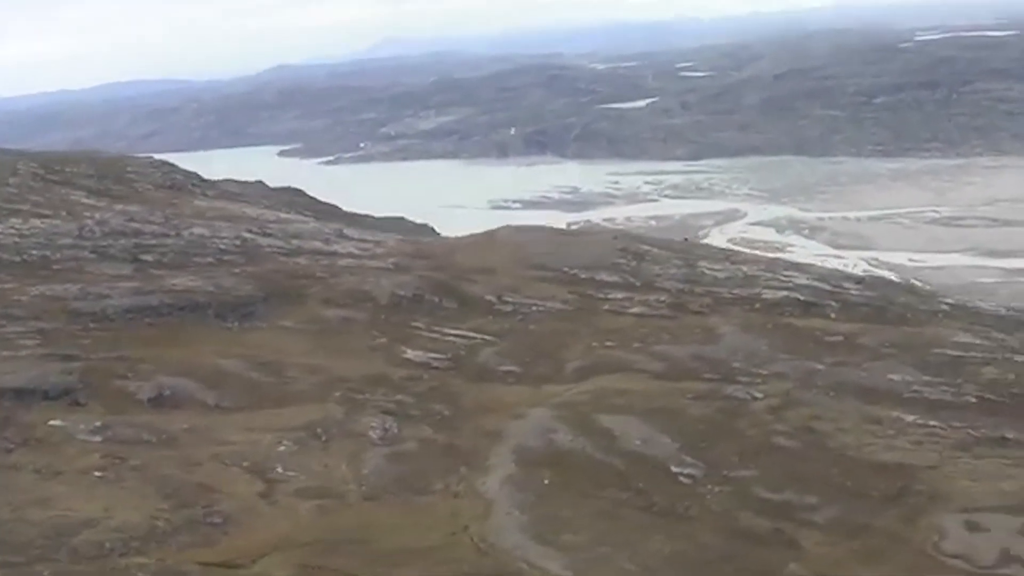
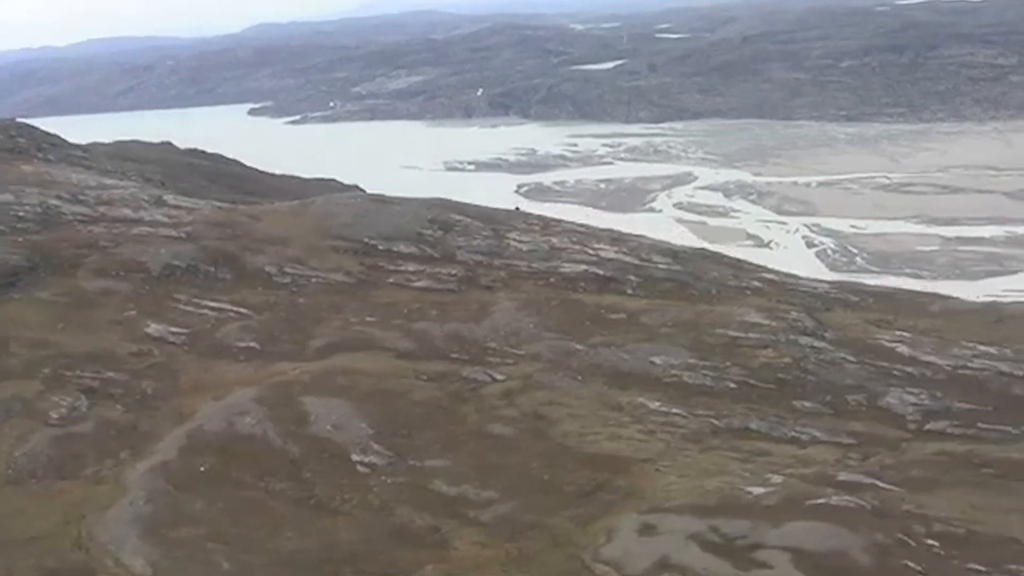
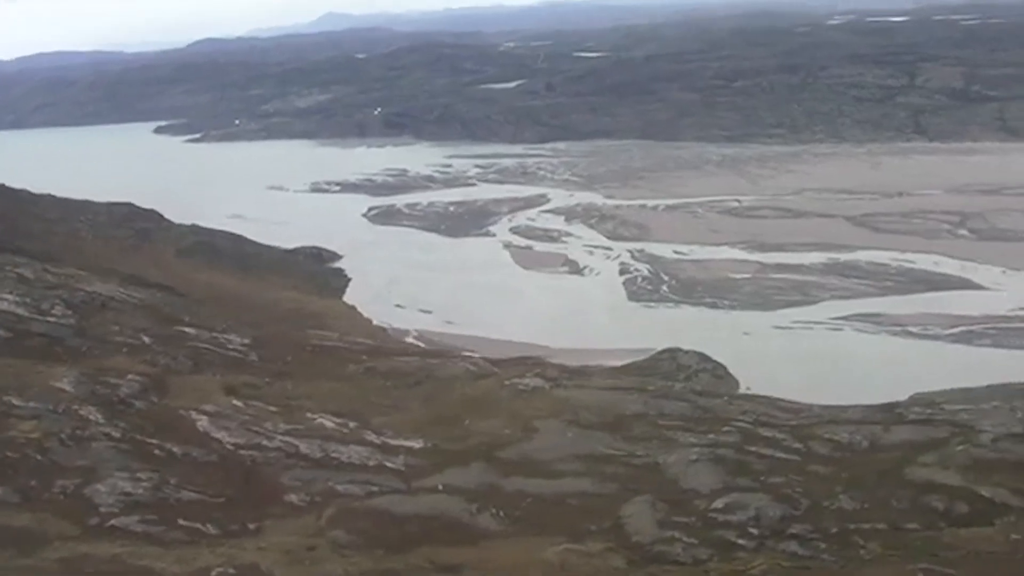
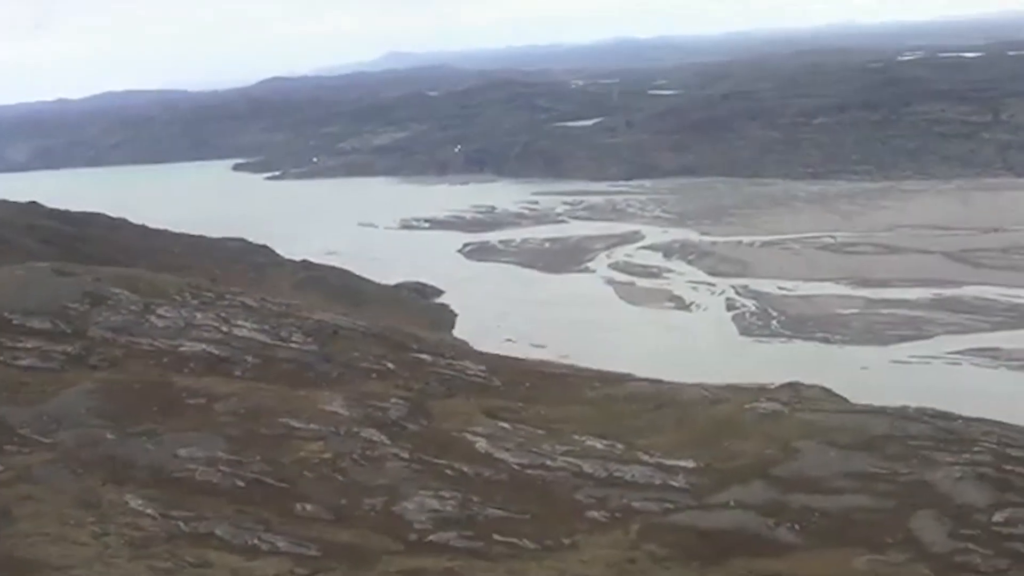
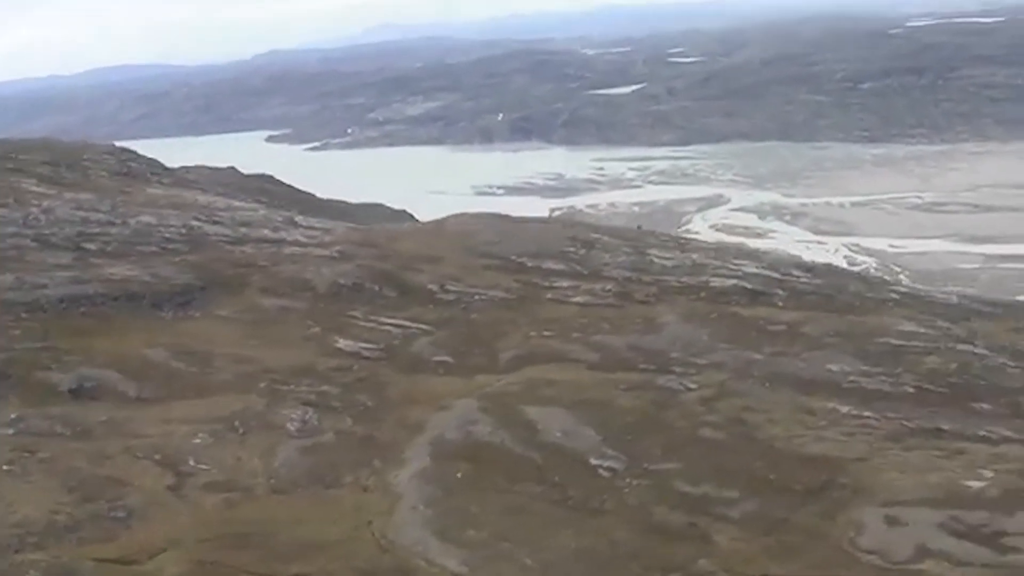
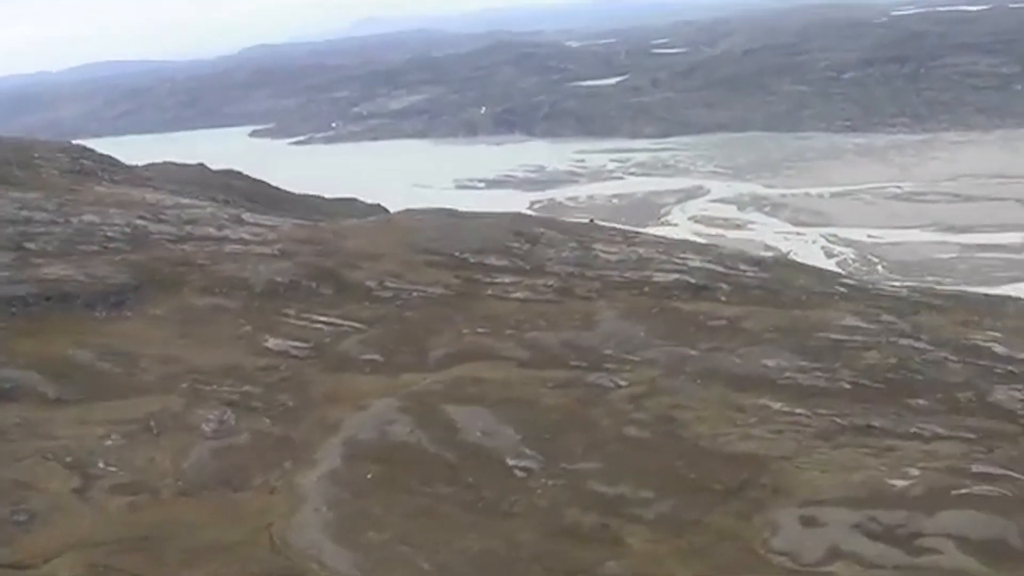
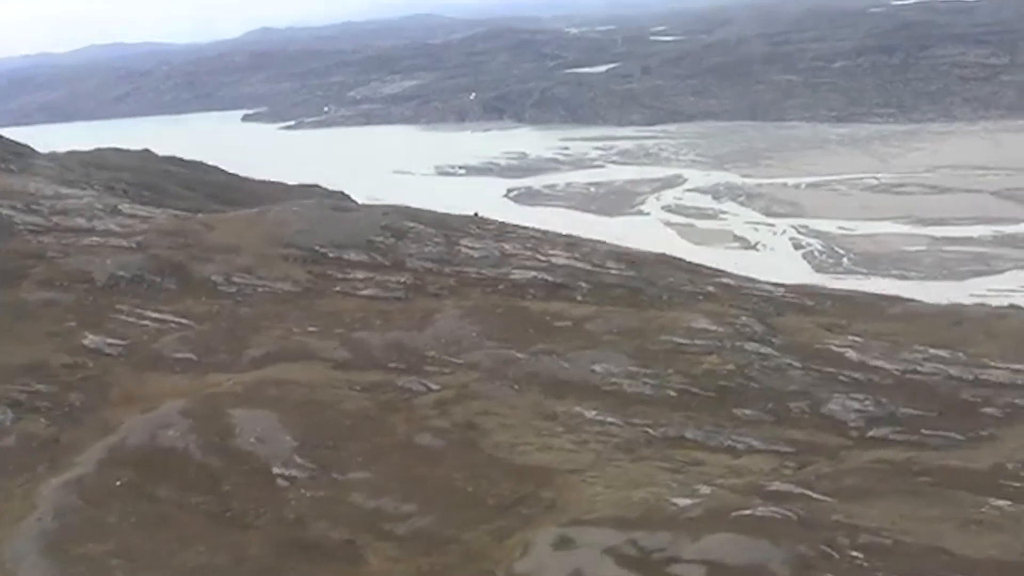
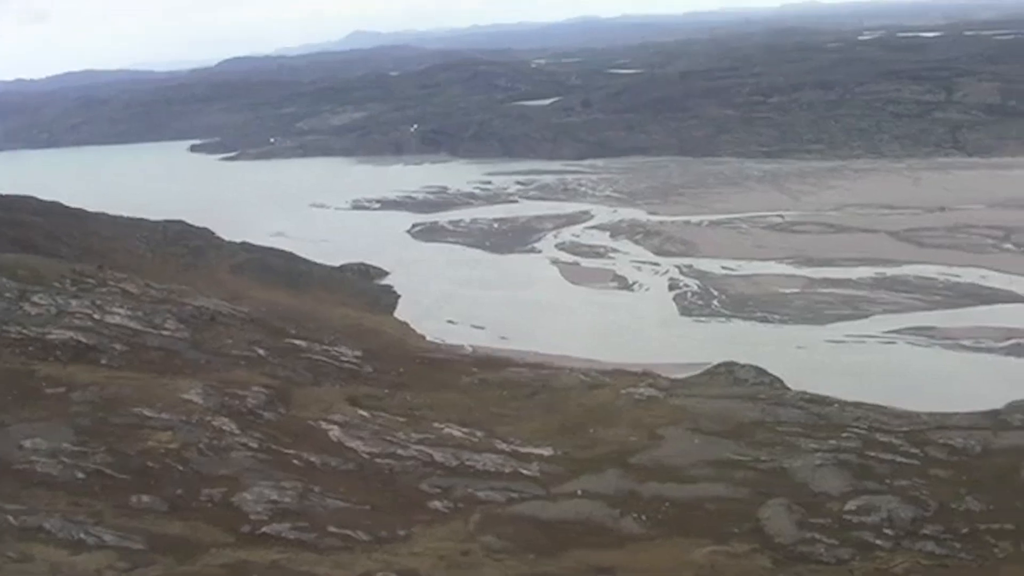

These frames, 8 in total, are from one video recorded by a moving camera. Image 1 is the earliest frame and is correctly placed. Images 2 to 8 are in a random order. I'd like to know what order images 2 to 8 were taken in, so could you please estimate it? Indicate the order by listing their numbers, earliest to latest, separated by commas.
5, 6, 2, 7, 4, 8, 3
